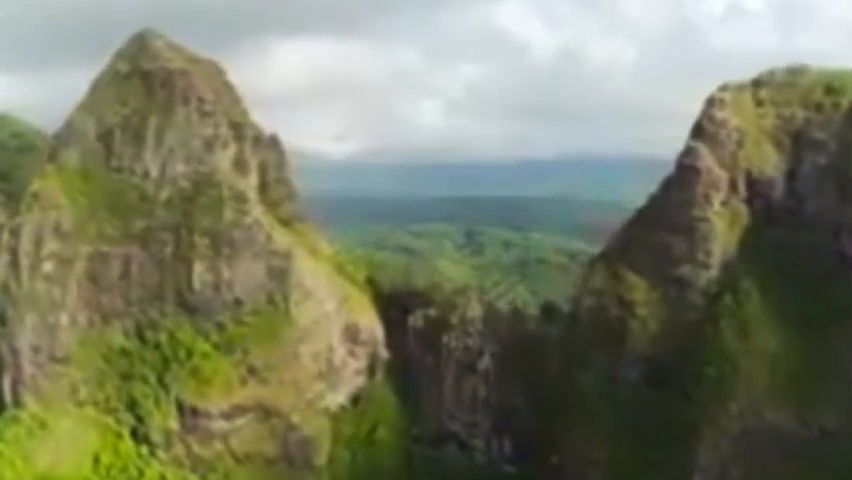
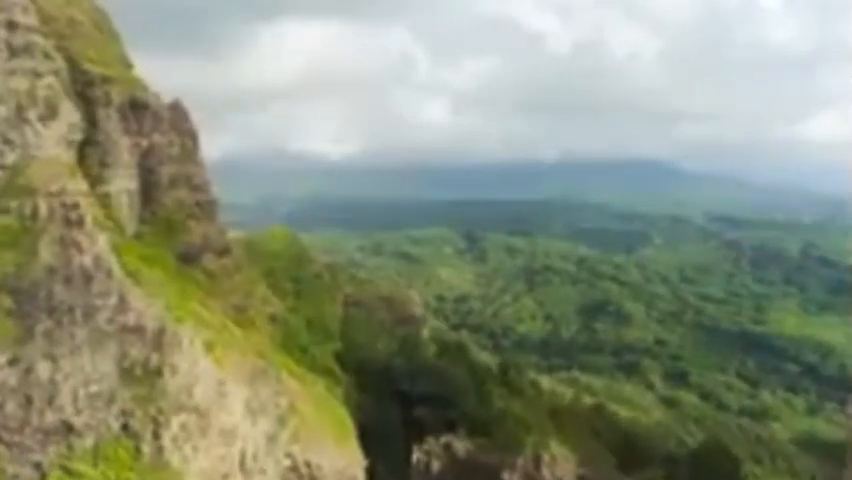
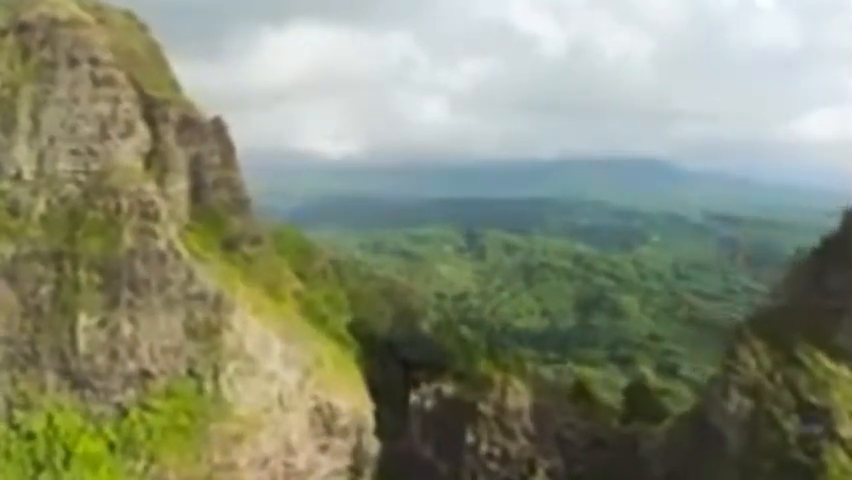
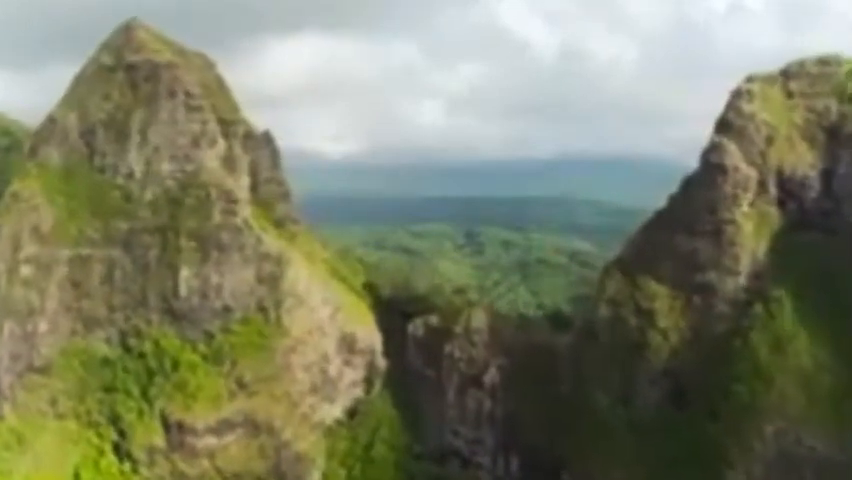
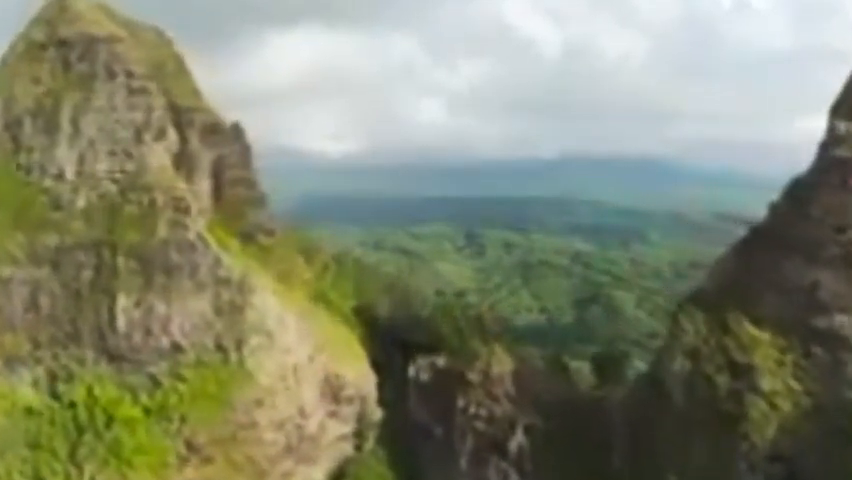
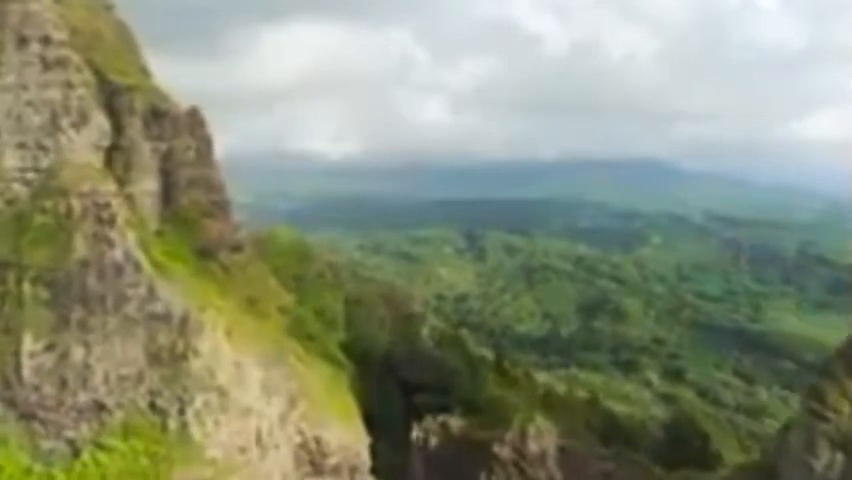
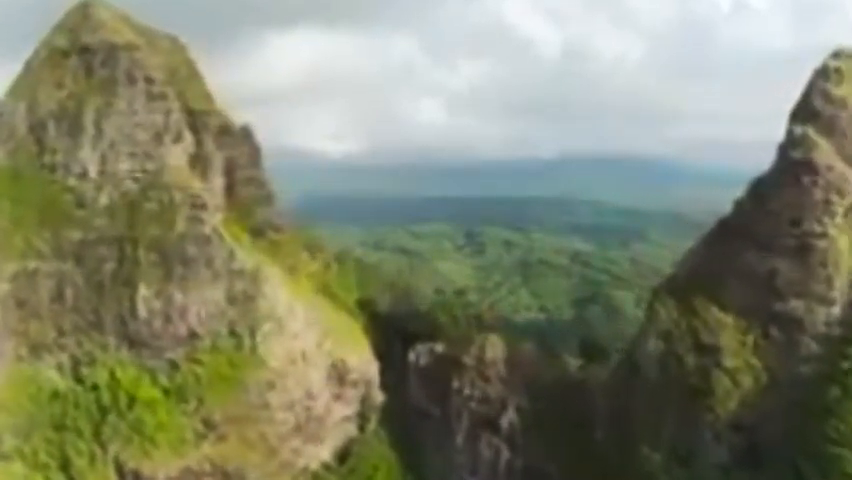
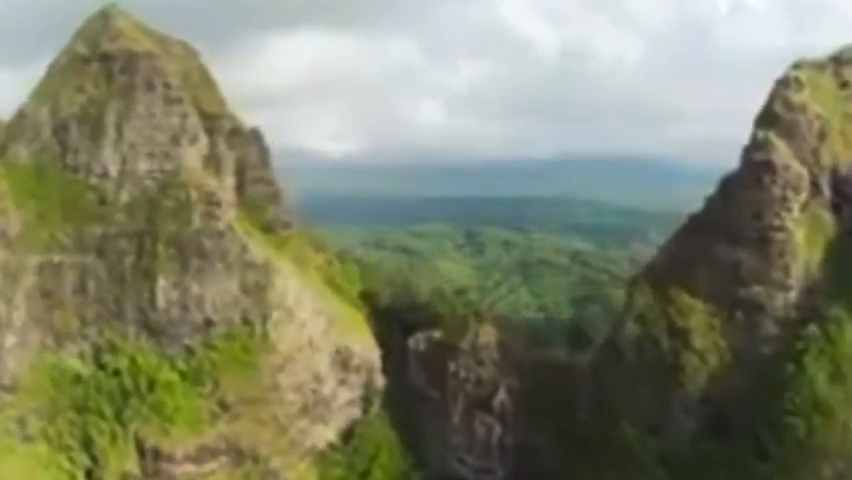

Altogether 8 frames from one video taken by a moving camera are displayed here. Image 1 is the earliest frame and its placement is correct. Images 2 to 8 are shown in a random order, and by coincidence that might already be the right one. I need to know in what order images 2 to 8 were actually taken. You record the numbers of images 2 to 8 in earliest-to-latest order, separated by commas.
4, 8, 7, 5, 3, 6, 2
